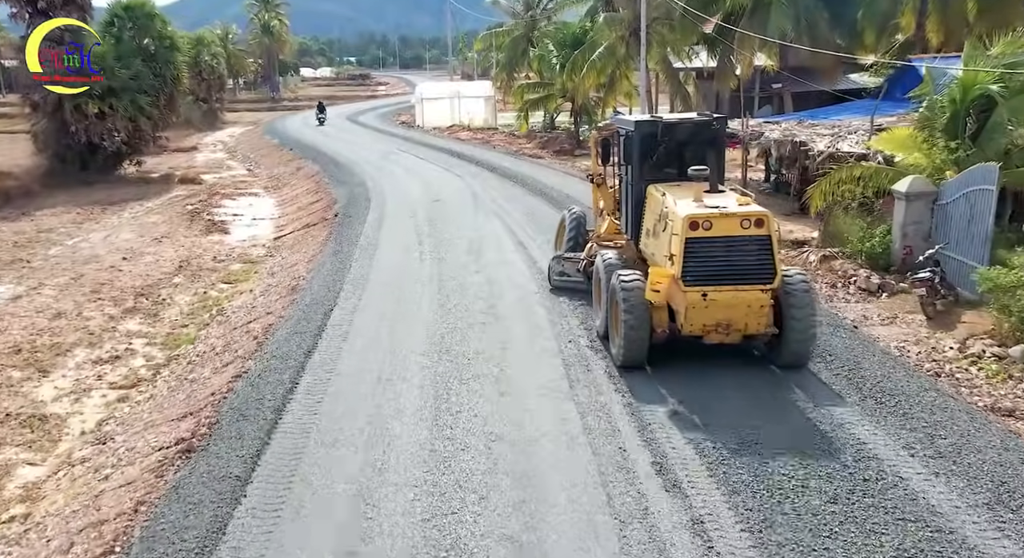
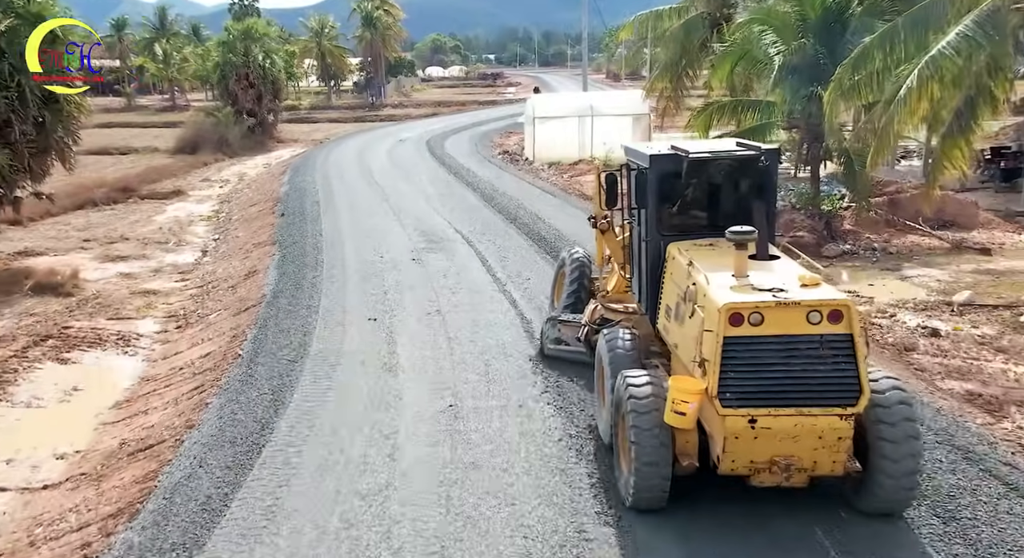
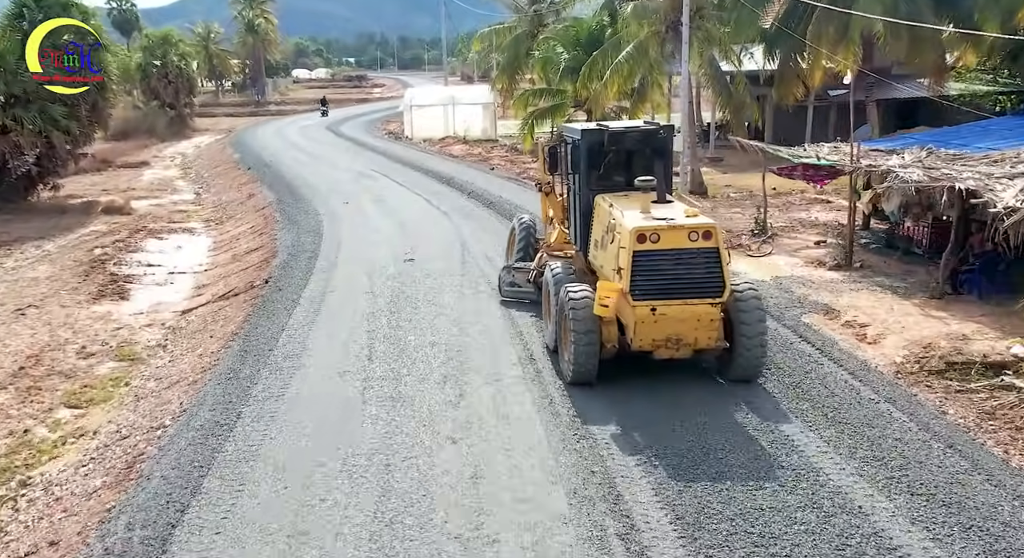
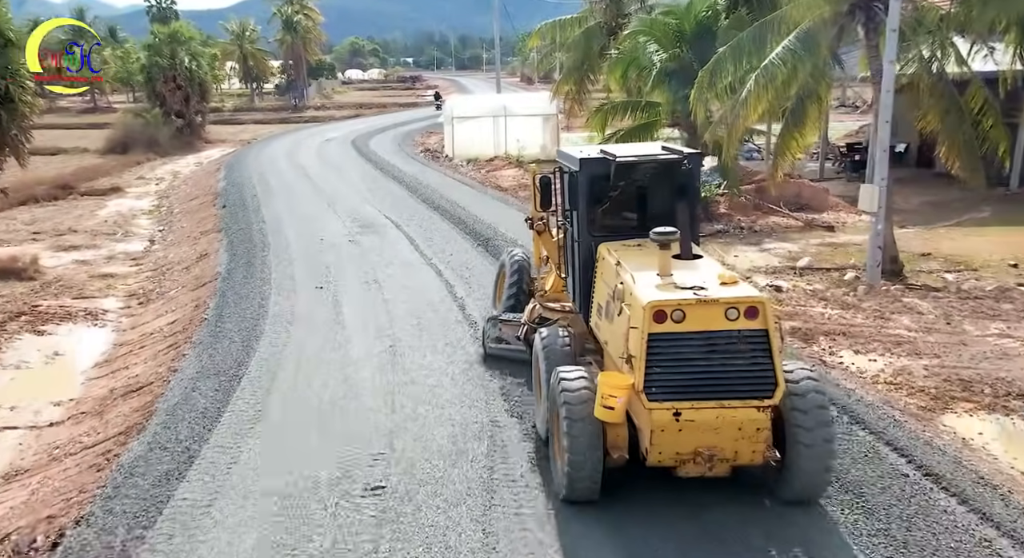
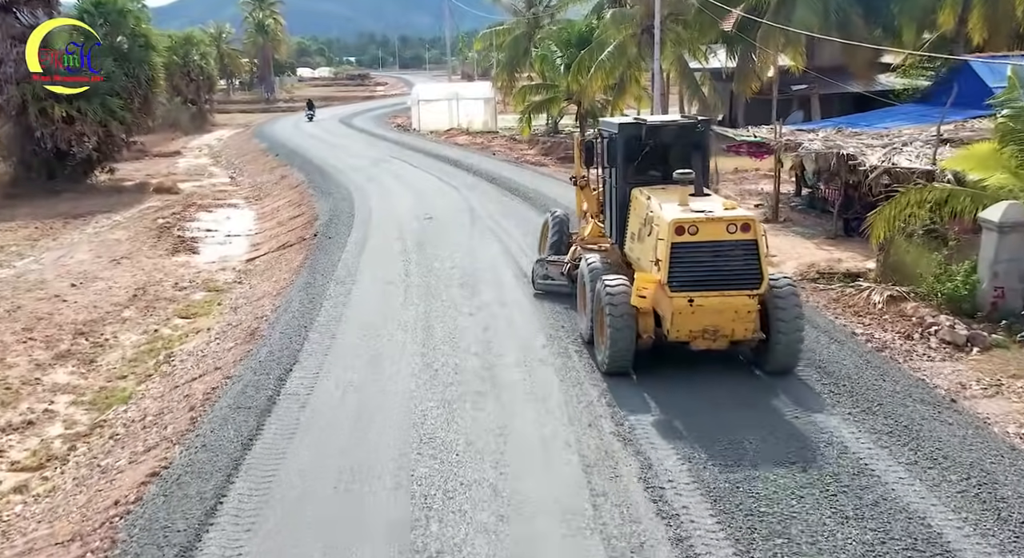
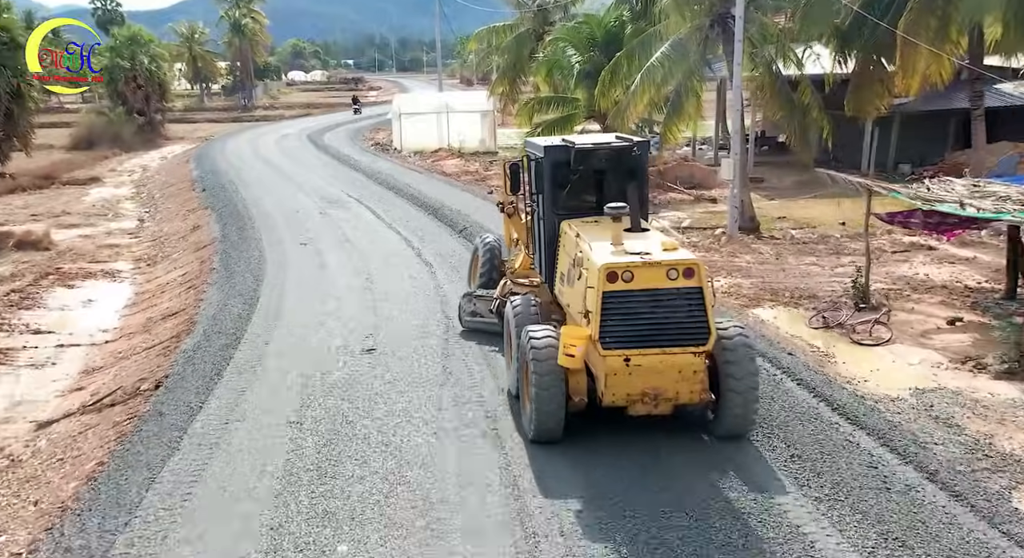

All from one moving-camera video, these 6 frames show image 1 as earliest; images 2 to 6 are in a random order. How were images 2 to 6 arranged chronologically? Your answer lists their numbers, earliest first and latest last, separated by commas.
5, 3, 6, 4, 2
